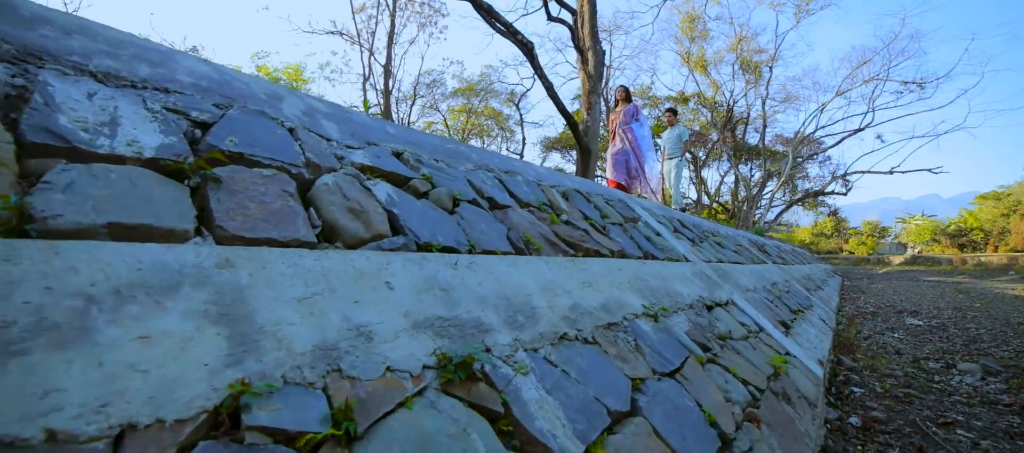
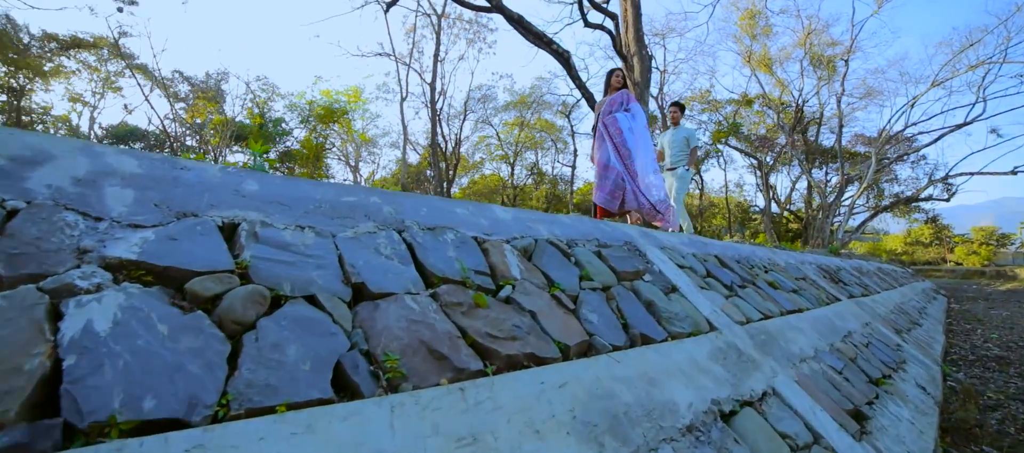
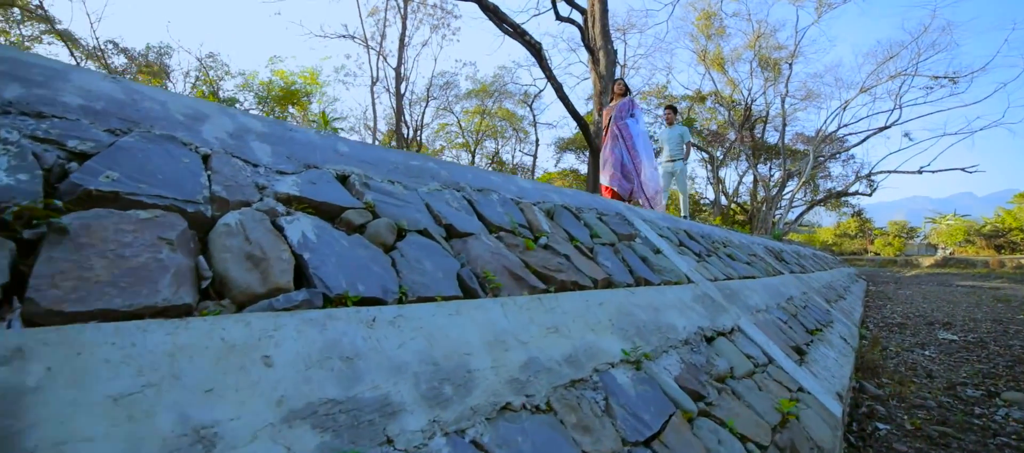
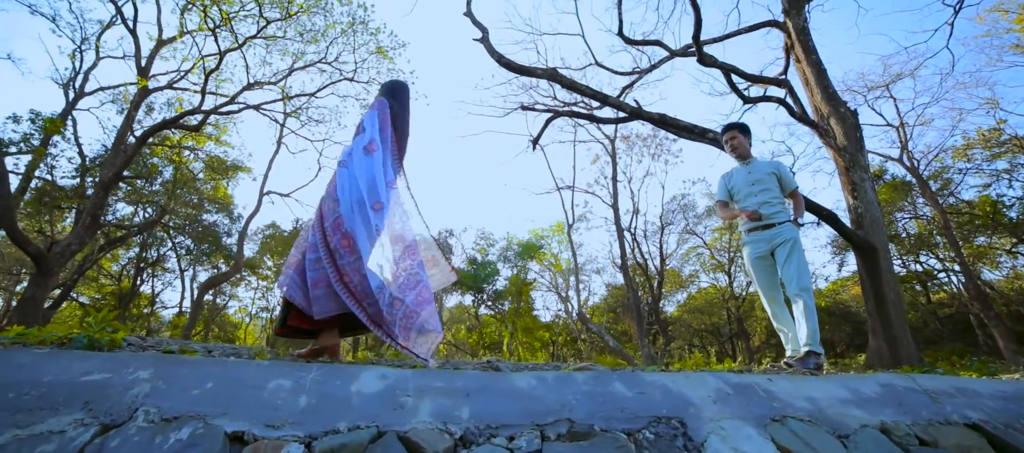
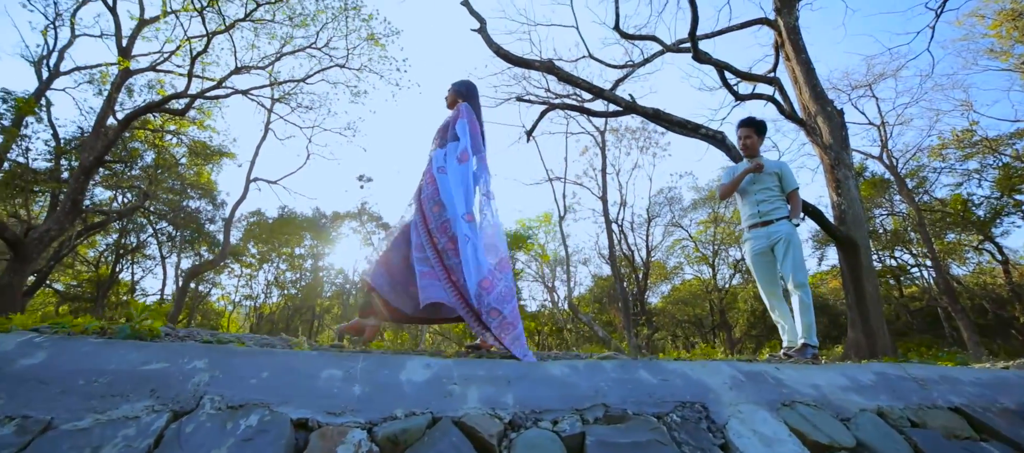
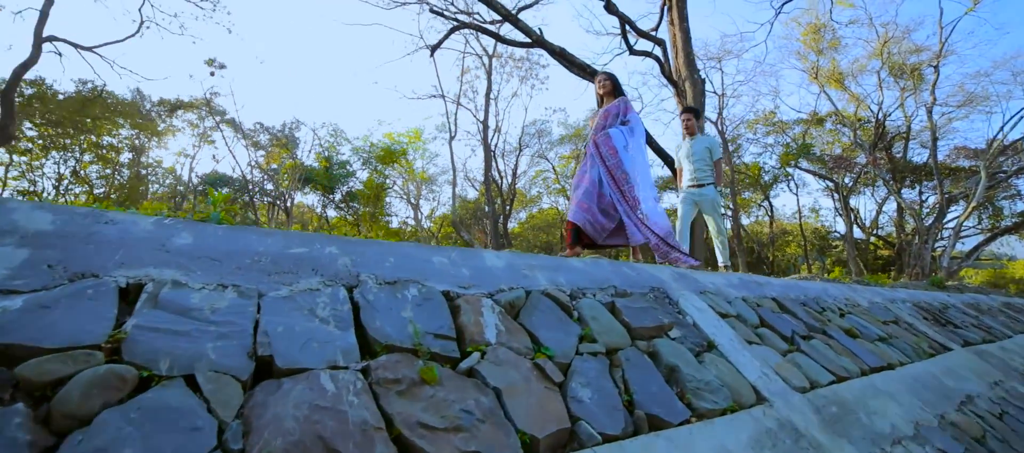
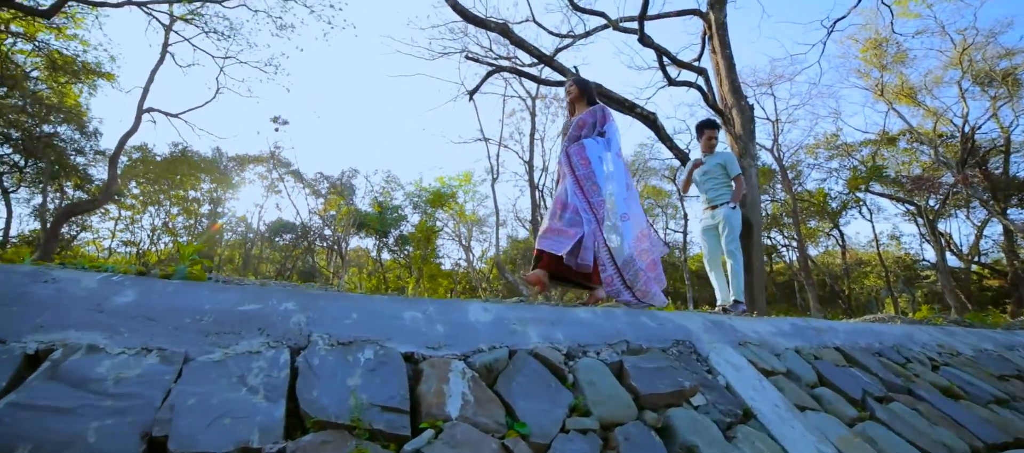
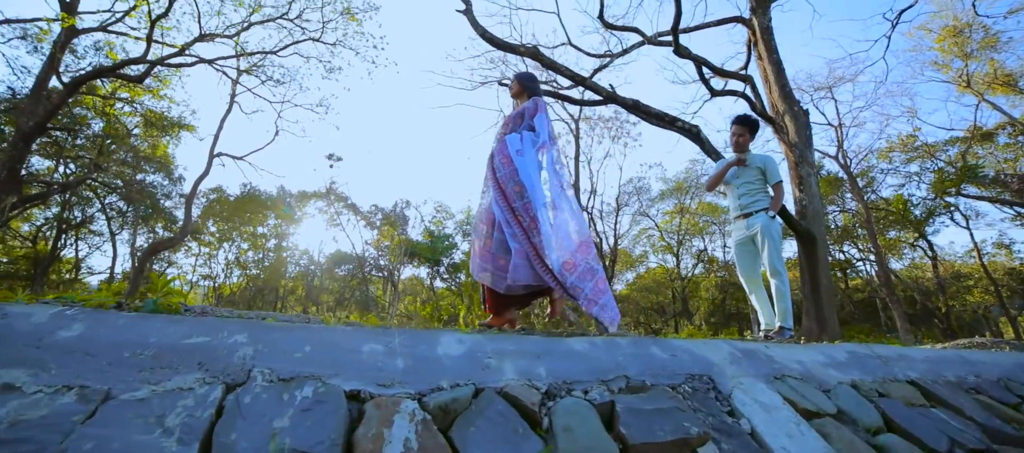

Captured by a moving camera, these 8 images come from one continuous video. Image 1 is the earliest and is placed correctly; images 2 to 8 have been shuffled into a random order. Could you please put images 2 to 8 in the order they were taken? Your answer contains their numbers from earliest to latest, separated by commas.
3, 2, 6, 7, 8, 5, 4
